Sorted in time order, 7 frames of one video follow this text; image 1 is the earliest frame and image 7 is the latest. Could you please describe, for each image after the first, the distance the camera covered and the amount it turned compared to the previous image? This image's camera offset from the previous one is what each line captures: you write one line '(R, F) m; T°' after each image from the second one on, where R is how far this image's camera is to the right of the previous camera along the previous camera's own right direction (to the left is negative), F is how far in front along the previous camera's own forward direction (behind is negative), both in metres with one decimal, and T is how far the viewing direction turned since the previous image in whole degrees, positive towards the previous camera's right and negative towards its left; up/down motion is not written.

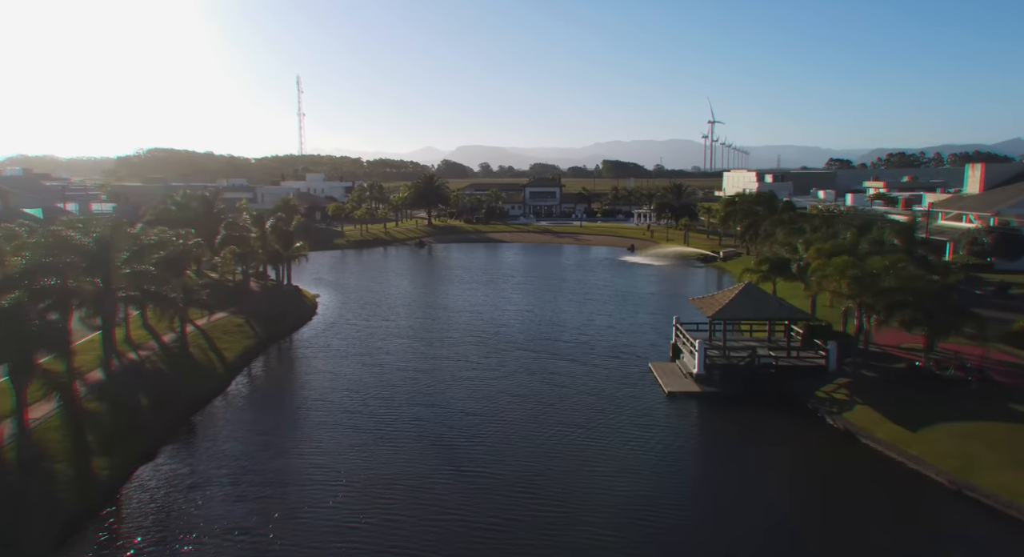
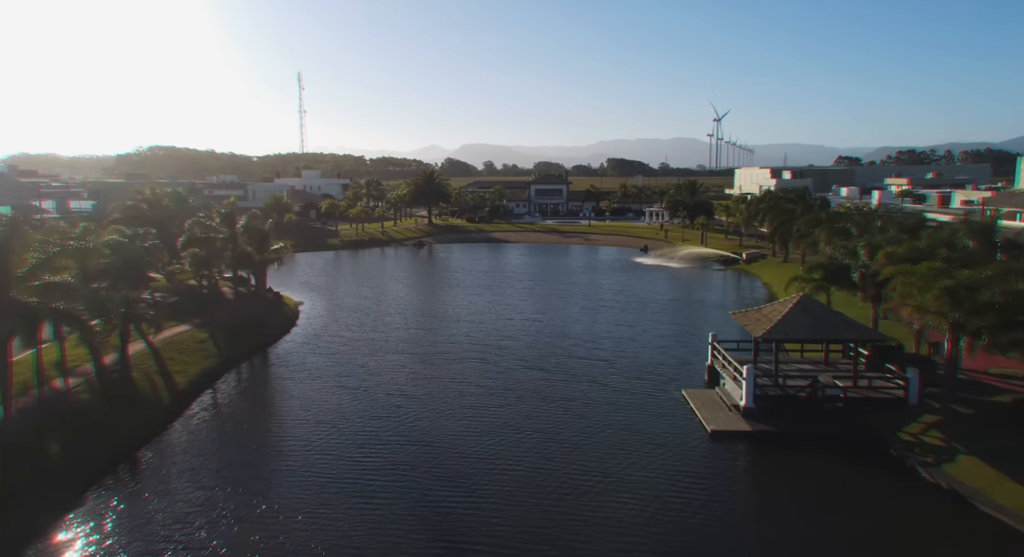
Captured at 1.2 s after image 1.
(-0.1, +6.2) m; 0°
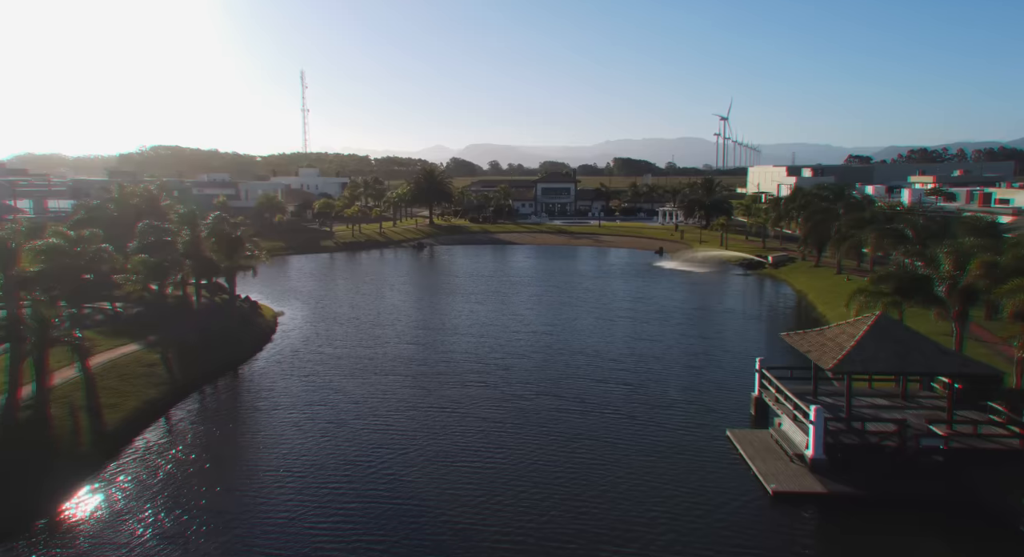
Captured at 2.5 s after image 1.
(0.0, +5.9) m; 0°
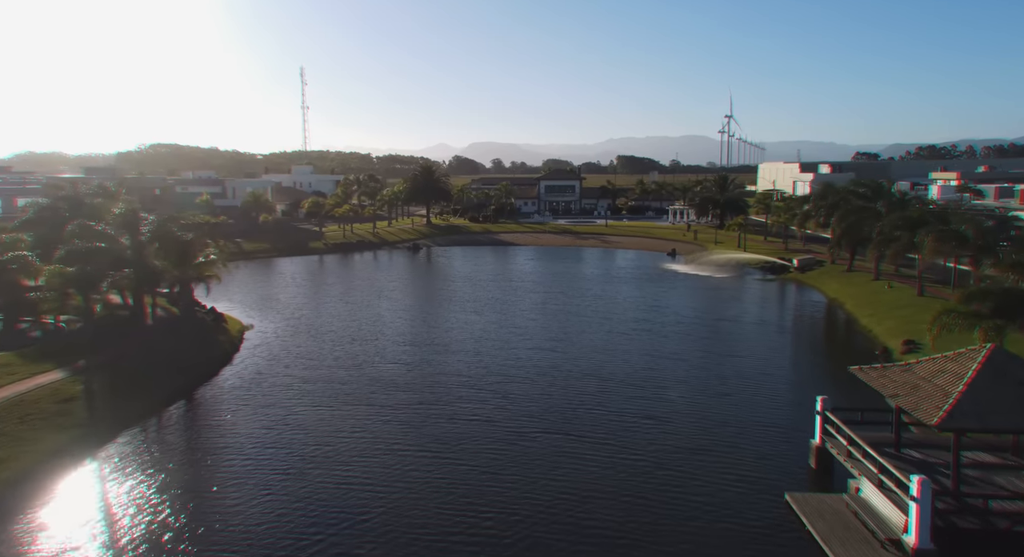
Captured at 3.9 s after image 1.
(+0.2, +5.9) m; 0°
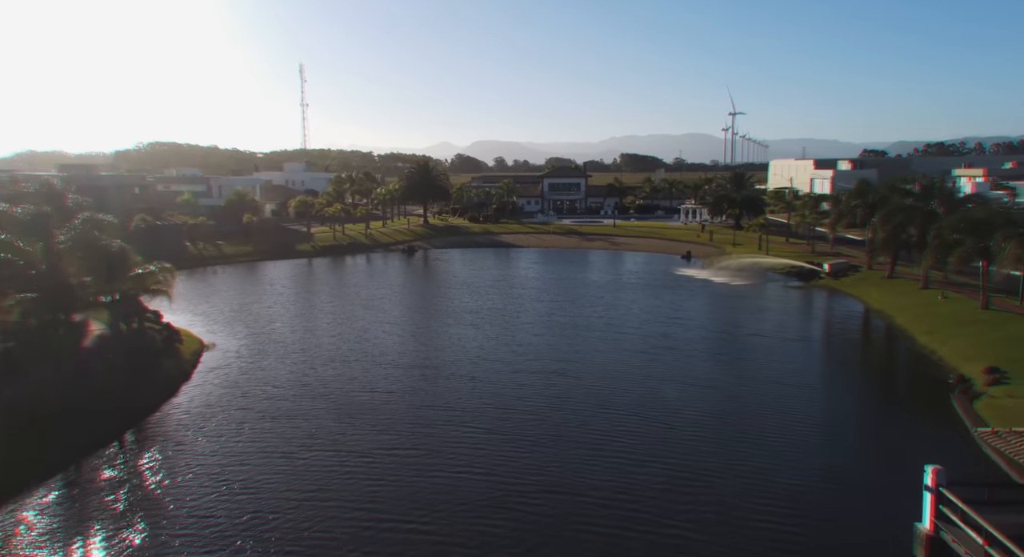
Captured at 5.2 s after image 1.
(0.0, +5.9) m; 0°
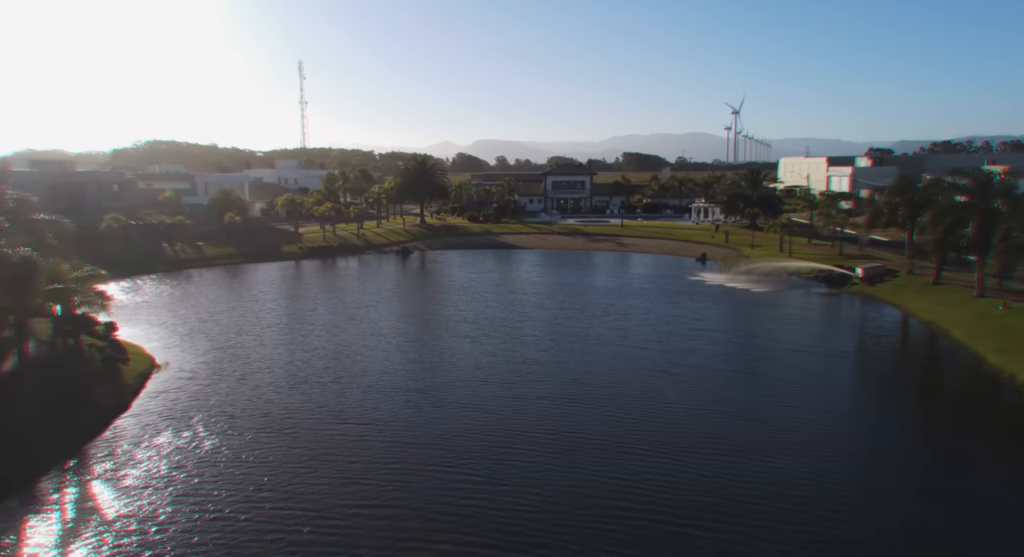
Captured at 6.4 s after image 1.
(0.0, +5.3) m; 0°
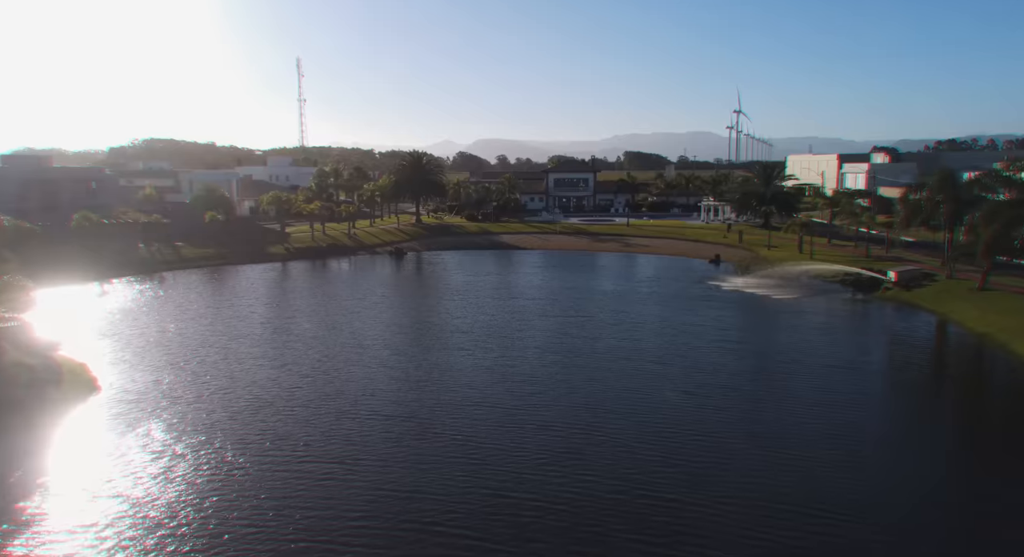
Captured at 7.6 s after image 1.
(+0.1, +4.5) m; 0°
